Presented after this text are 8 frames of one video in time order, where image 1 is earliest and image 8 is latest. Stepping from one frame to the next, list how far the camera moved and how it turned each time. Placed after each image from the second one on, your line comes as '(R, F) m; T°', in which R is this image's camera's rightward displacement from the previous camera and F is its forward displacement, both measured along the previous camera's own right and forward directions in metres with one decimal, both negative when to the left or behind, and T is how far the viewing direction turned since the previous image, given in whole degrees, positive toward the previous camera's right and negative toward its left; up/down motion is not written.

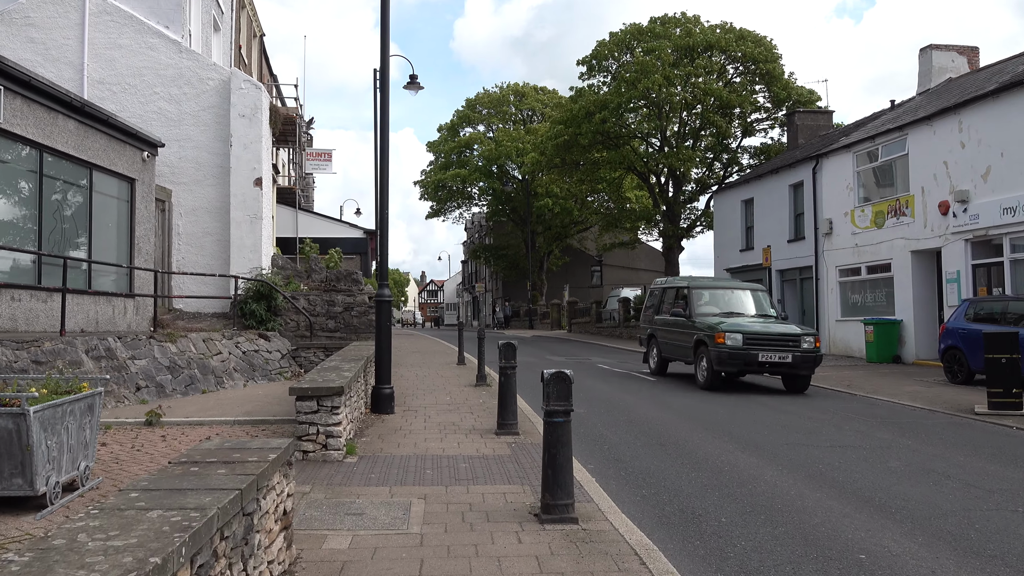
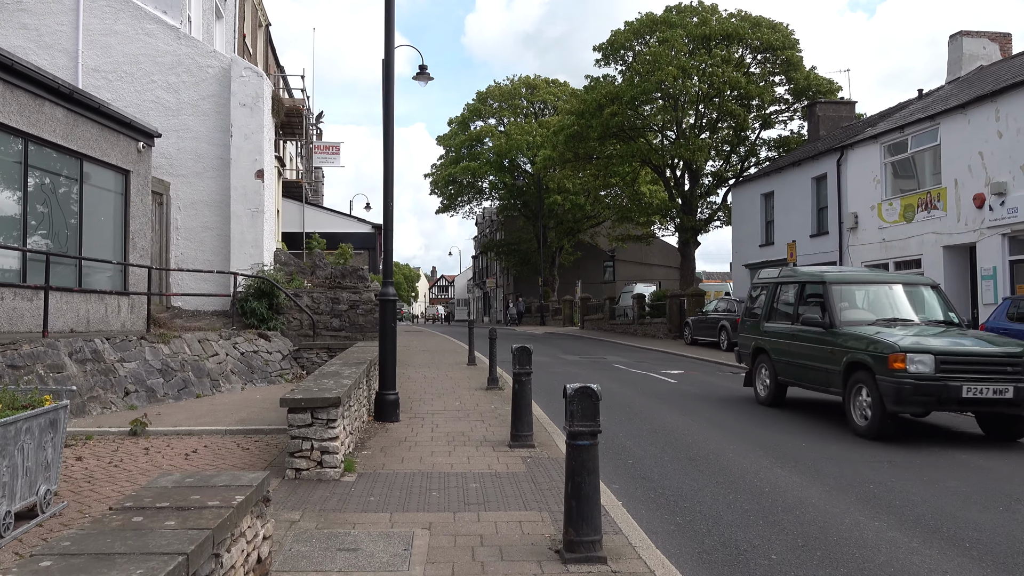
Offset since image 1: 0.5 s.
(0.0, +0.7) m; -1°
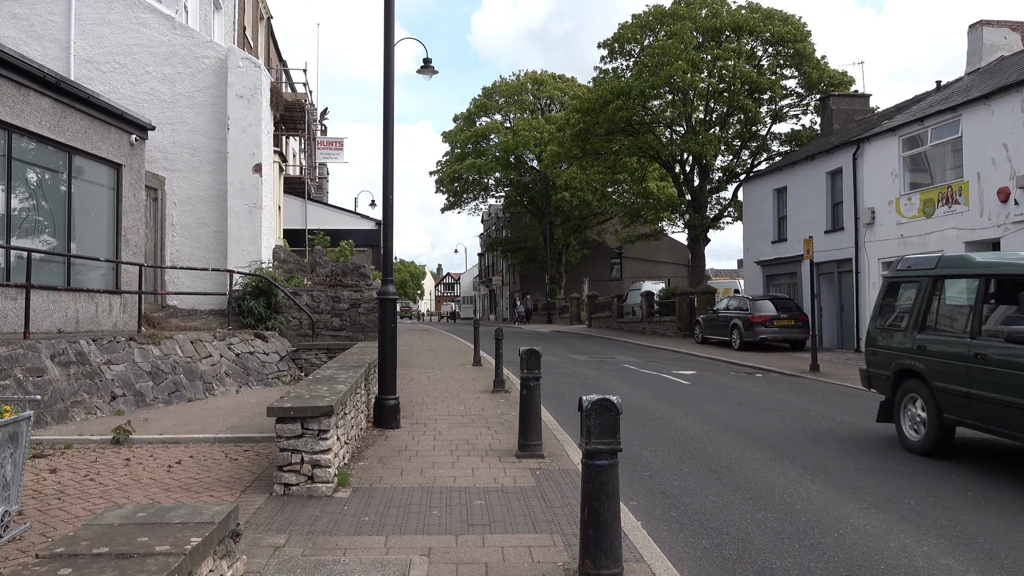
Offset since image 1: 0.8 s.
(0.0, +0.5) m; 0°
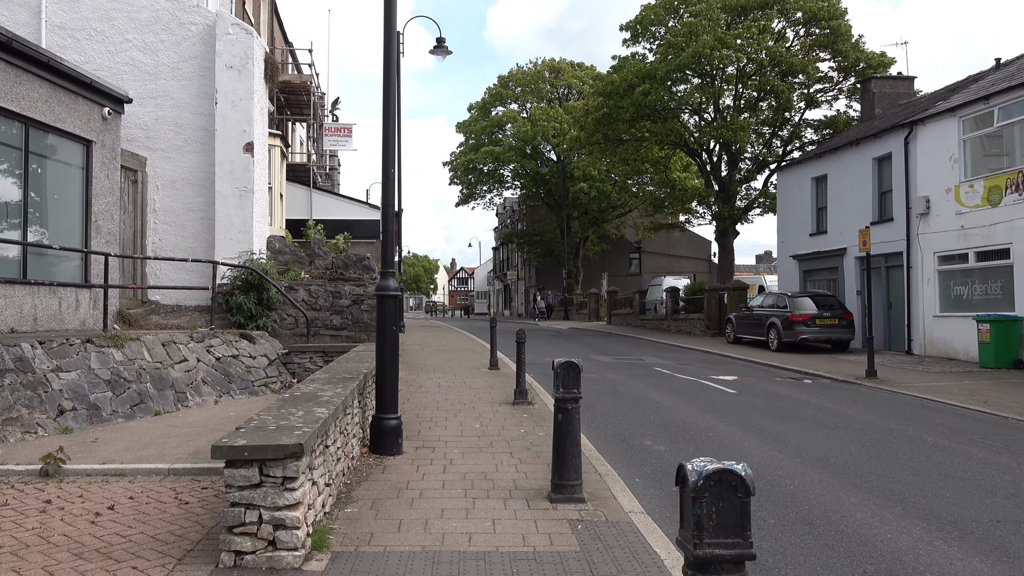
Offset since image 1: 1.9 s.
(-0.1, +1.7) m; -1°
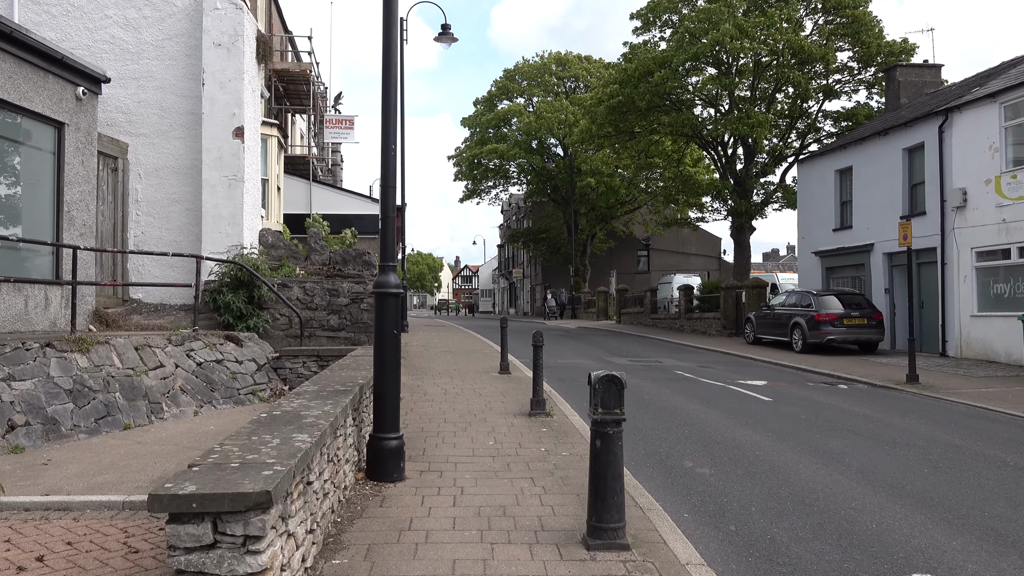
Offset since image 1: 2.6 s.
(-0.1, +1.1) m; 0°
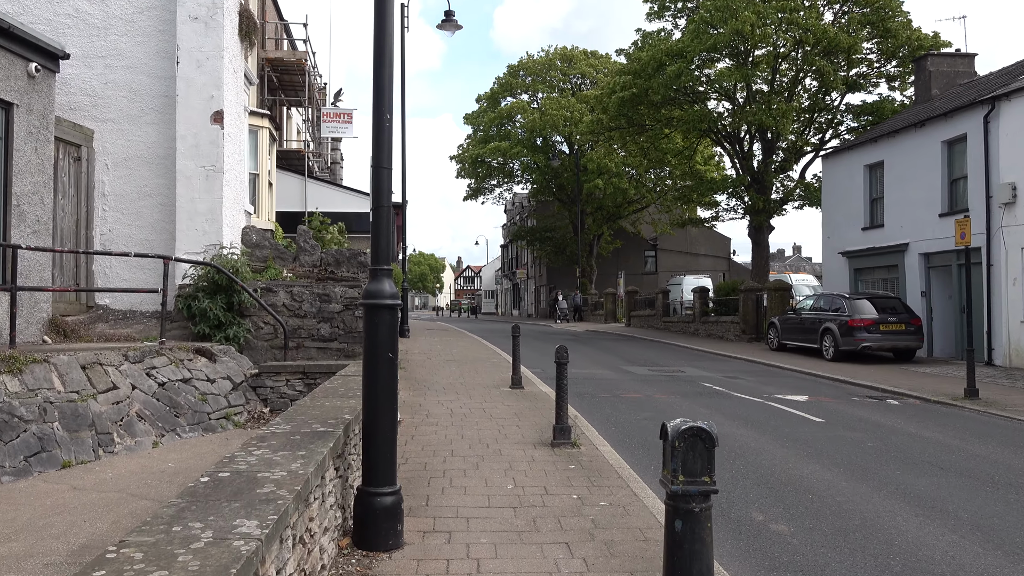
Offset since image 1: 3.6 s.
(-0.2, +1.4) m; 0°
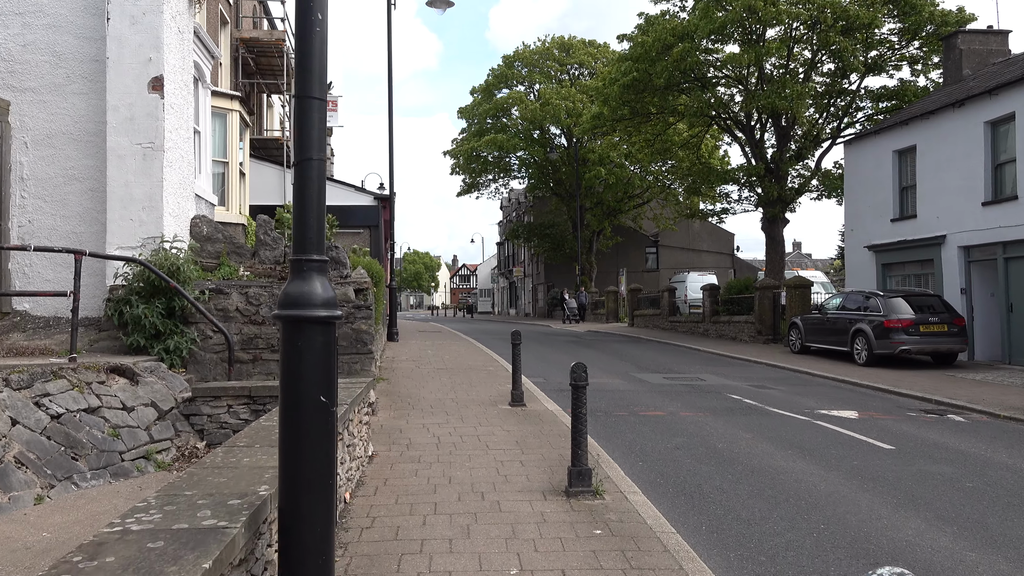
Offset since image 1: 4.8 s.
(0.0, +1.8) m; 0°
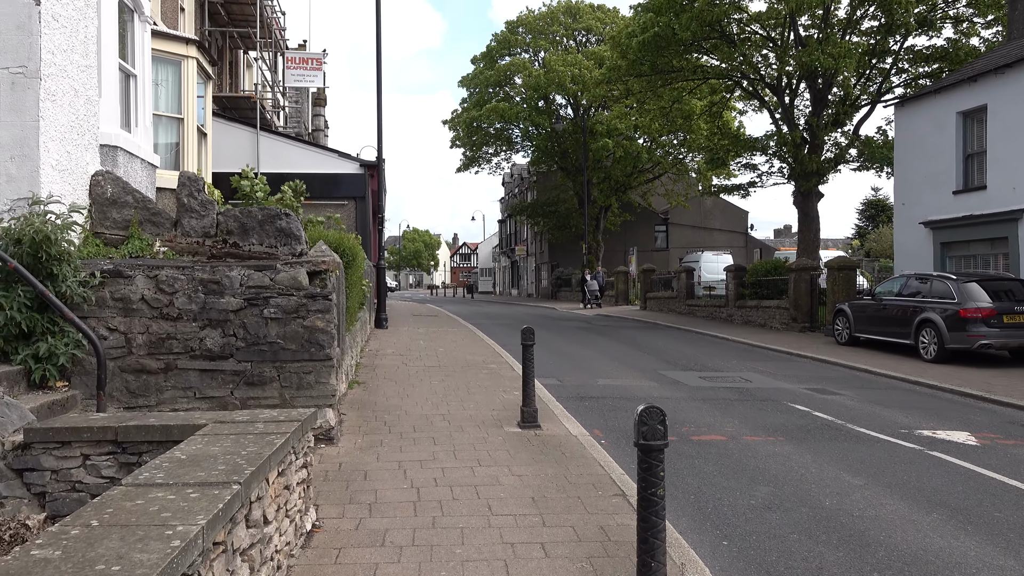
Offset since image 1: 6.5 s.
(-0.1, +2.5) m; 0°
